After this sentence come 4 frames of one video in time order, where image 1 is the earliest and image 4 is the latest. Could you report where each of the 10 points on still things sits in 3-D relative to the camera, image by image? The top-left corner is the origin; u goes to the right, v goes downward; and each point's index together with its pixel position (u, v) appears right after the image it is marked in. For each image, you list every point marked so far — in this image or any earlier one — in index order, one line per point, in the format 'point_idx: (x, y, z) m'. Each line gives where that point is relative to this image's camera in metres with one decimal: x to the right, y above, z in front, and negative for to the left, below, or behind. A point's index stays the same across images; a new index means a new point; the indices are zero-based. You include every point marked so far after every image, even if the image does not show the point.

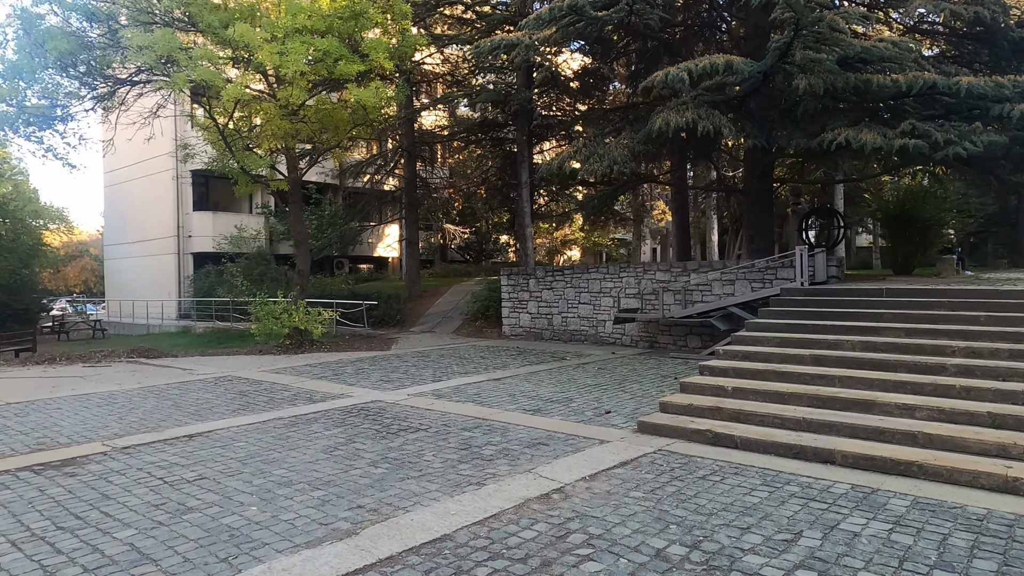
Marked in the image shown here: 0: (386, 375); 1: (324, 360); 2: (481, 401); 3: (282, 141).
0: (-2.1, -1.4, +11.2) m
1: (-3.7, -1.4, +13.4) m
2: (-0.4, -1.5, +8.9) m
3: (-5.0, +3.2, +15.0) m
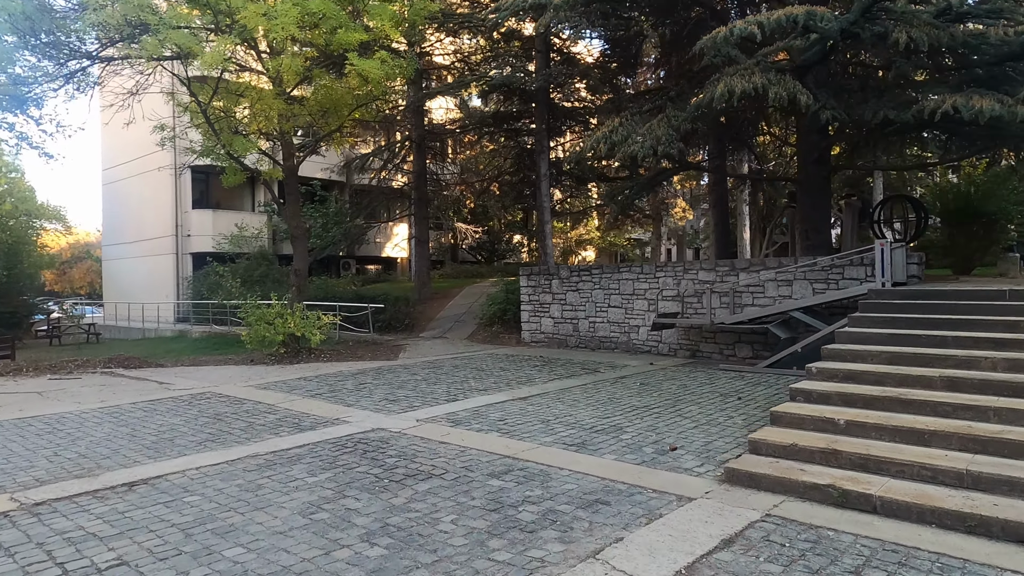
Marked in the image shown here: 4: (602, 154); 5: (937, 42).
0: (-1.7, -1.5, +9.5) m
1: (-3.3, -1.5, +11.7) m
2: (0.0, -1.5, +7.1) m
3: (-4.5, +3.2, +13.3) m
4: (+1.5, +2.2, +11.3) m
5: (+5.2, +3.0, +8.3) m
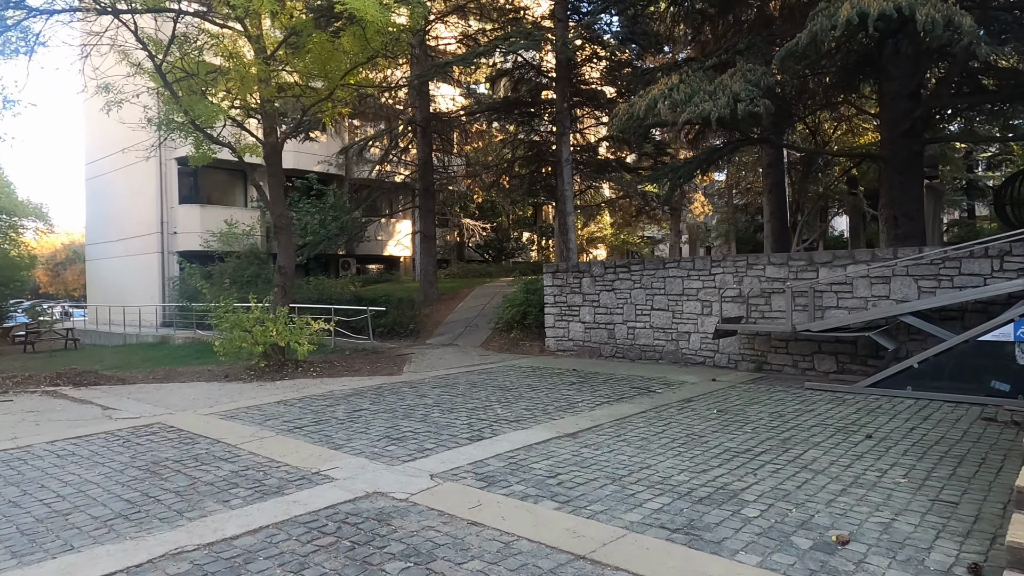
0: (-1.2, -1.5, +7.2) m
1: (-2.8, -1.5, +9.4) m
2: (+0.4, -1.5, +4.8) m
3: (-4.1, +3.2, +11.0) m
4: (+2.0, +2.2, +9.0) m
5: (+5.6, +3.1, +6.0) m
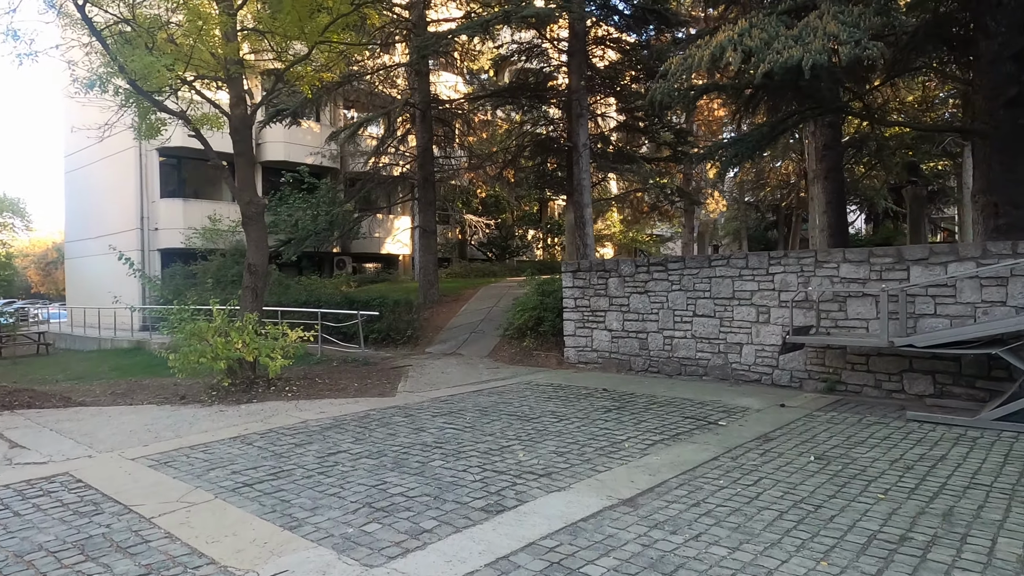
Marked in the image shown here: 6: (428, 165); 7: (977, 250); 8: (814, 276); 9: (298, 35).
0: (-1.0, -1.5, +5.2) m
1: (-2.6, -1.5, +7.5) m
2: (+0.6, -1.5, +2.8) m
3: (-3.9, +3.2, +9.0) m
4: (+2.2, +2.2, +7.0) m
5: (+5.8, +3.0, +4.0) m
6: (-2.4, +3.4, +19.2) m
7: (+5.4, +0.5, +7.8) m
8: (+4.1, +0.2, +9.1) m
9: (-2.9, +3.5, +9.2) m
